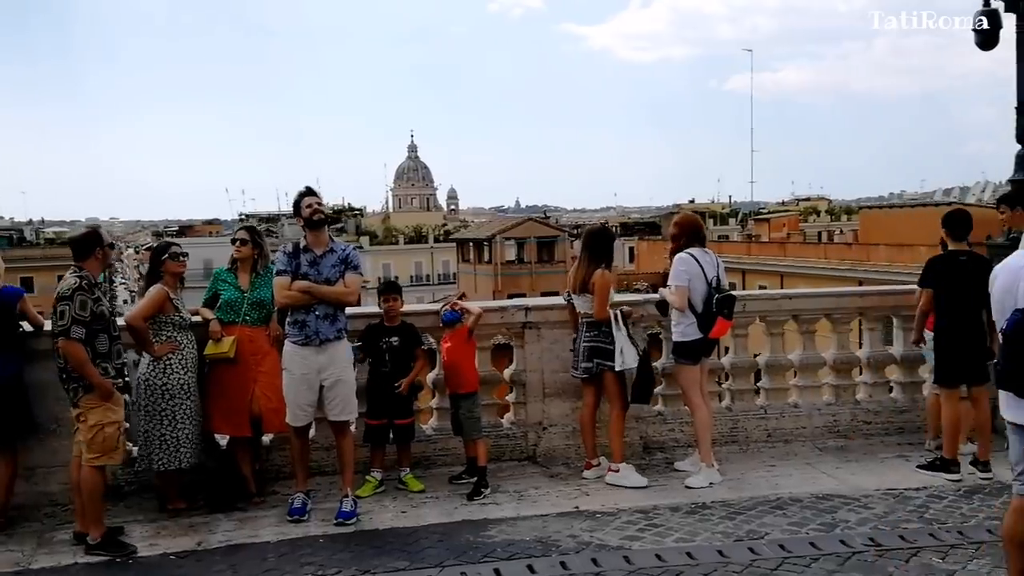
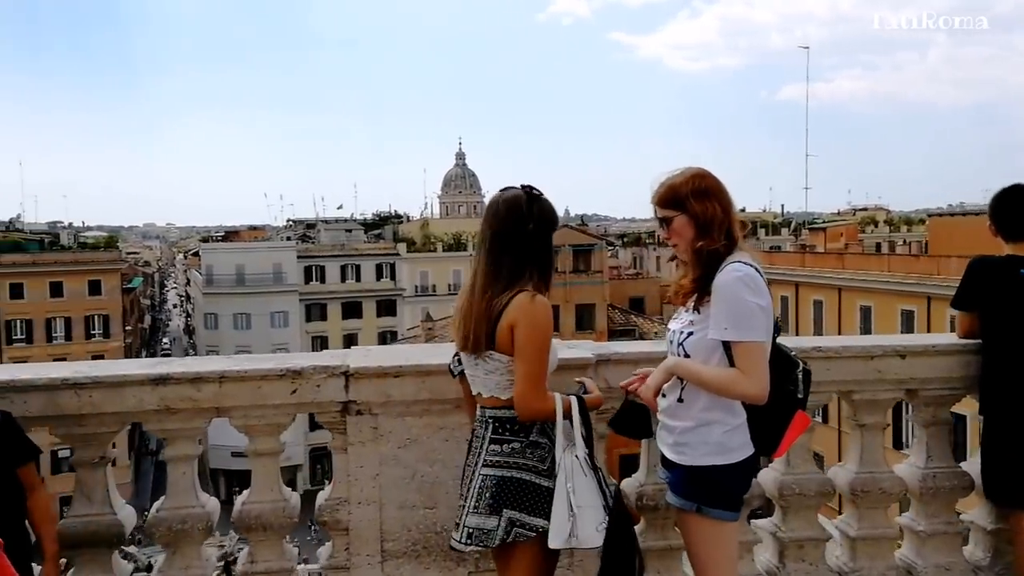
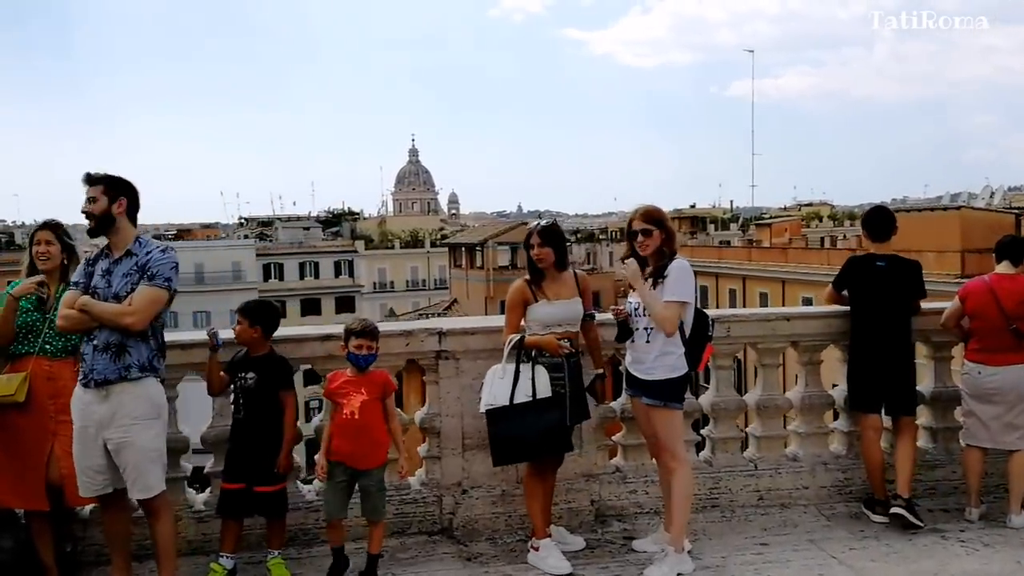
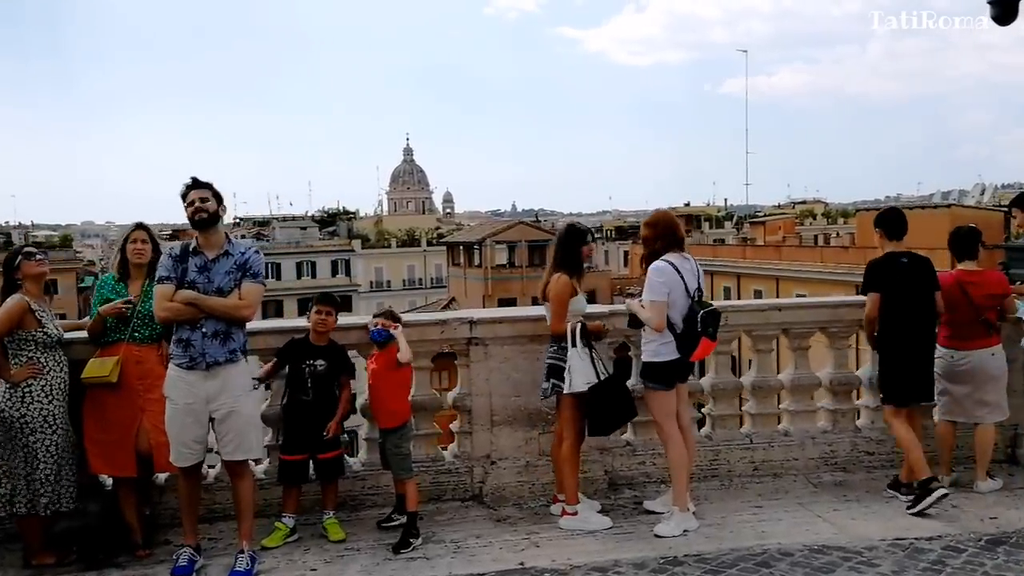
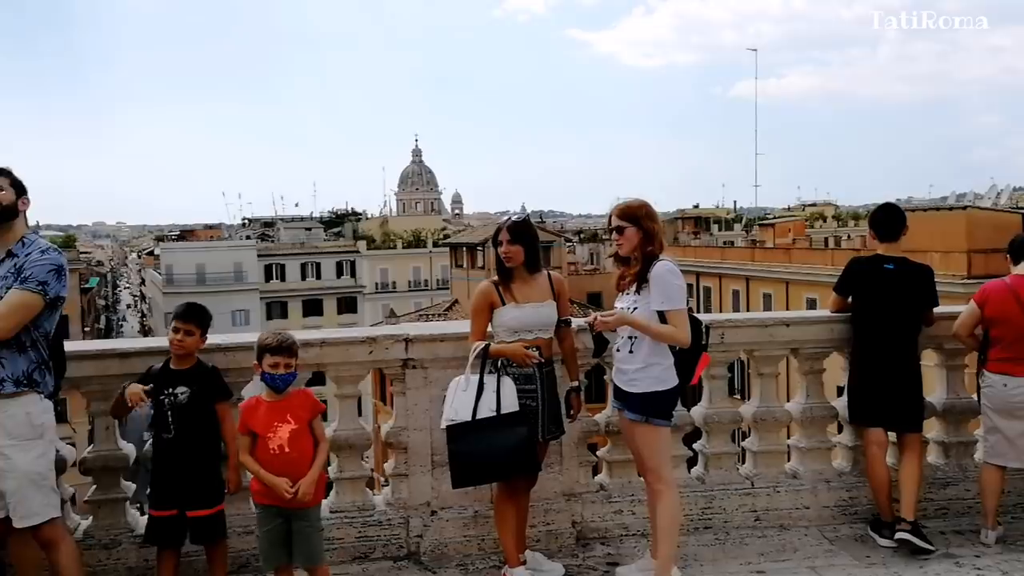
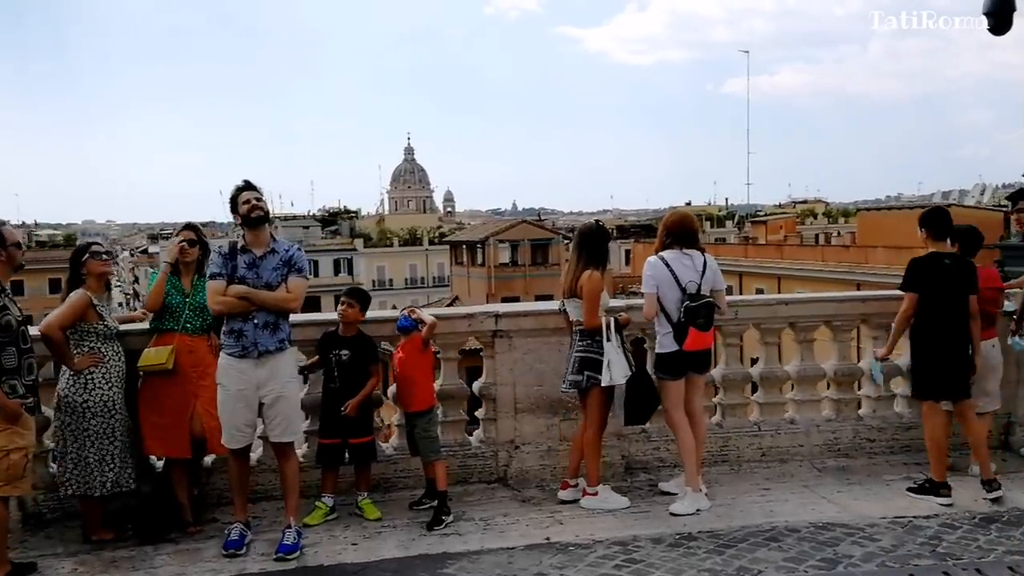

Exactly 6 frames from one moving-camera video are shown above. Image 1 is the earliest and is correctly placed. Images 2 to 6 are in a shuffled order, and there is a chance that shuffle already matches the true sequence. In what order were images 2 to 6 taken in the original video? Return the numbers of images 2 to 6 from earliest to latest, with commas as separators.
6, 4, 3, 5, 2
